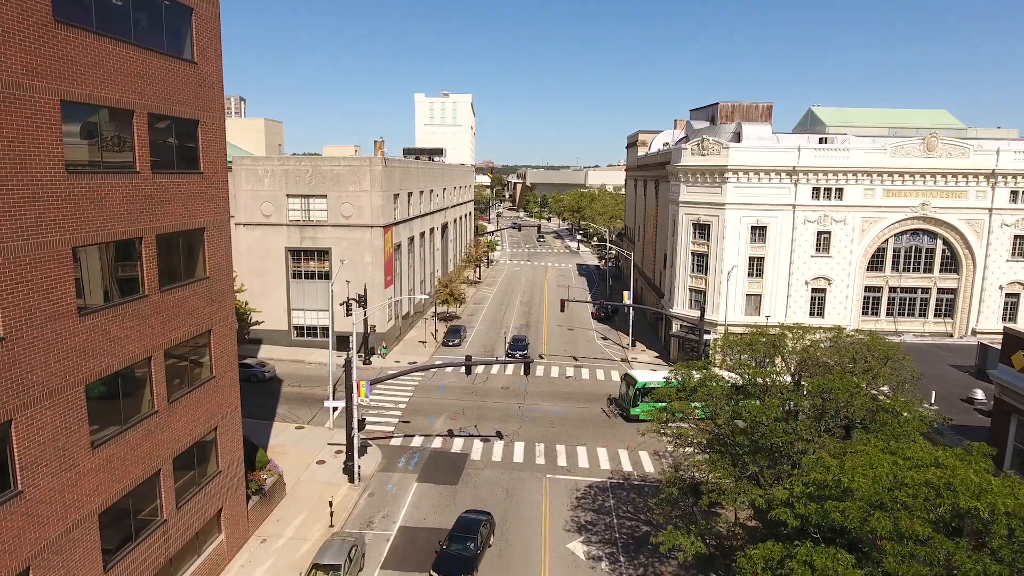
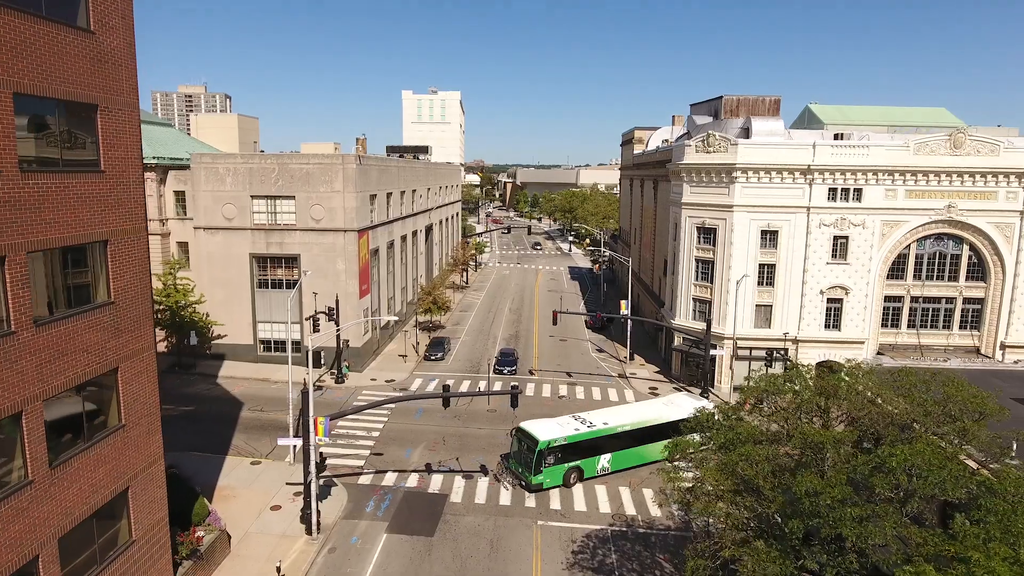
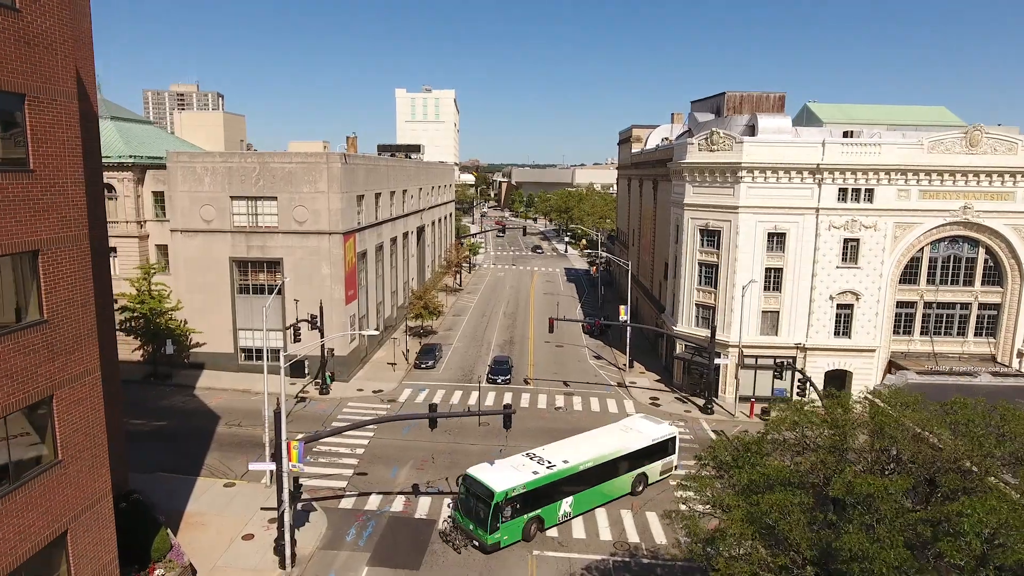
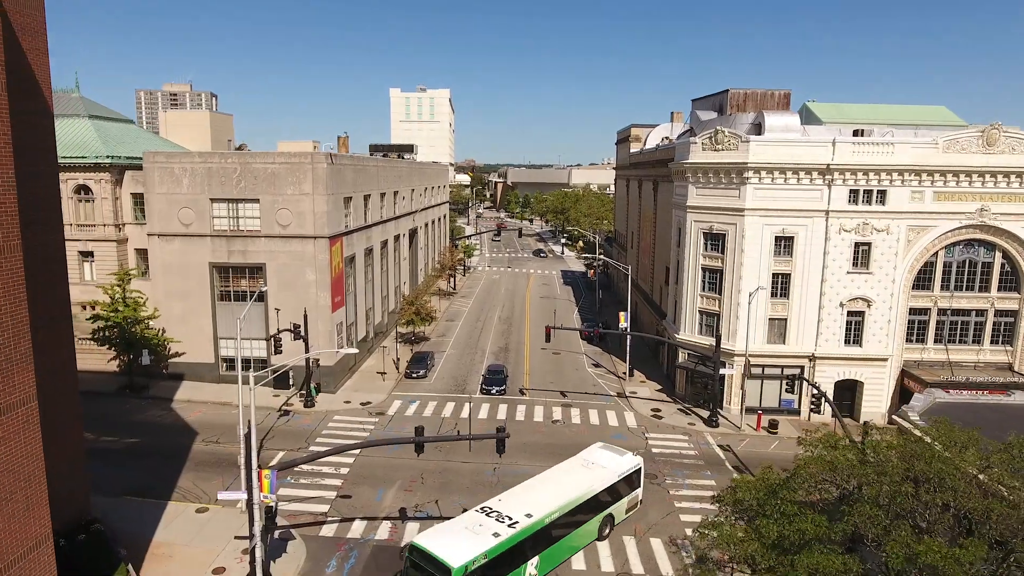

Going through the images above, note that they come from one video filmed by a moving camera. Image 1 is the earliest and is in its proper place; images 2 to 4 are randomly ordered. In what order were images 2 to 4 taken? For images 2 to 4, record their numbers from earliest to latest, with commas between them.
2, 3, 4
